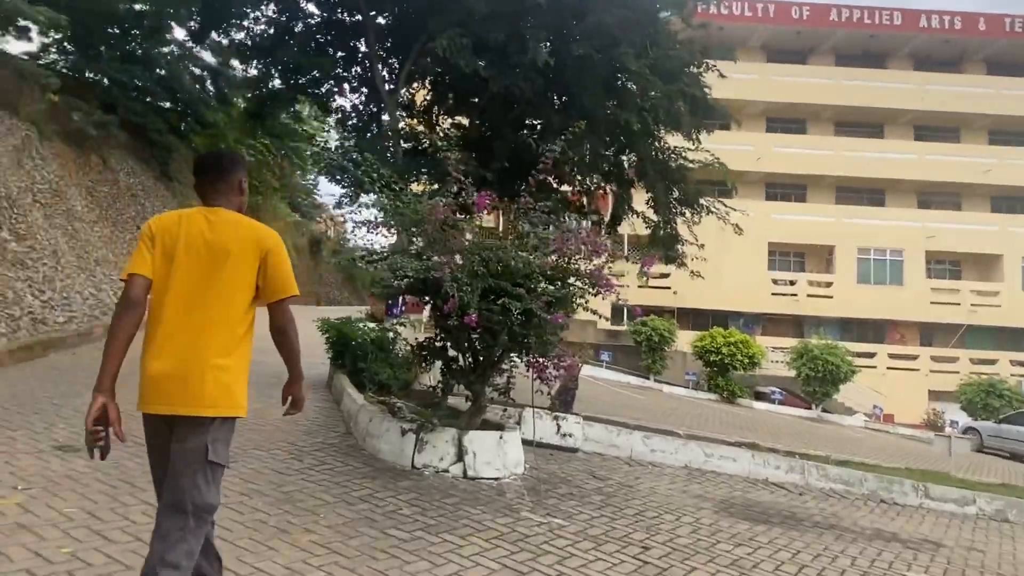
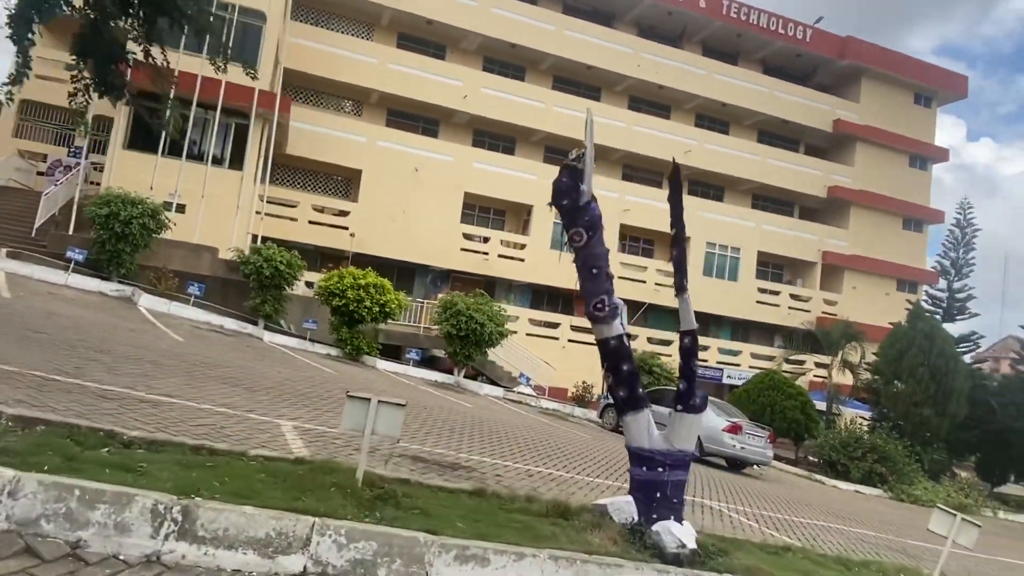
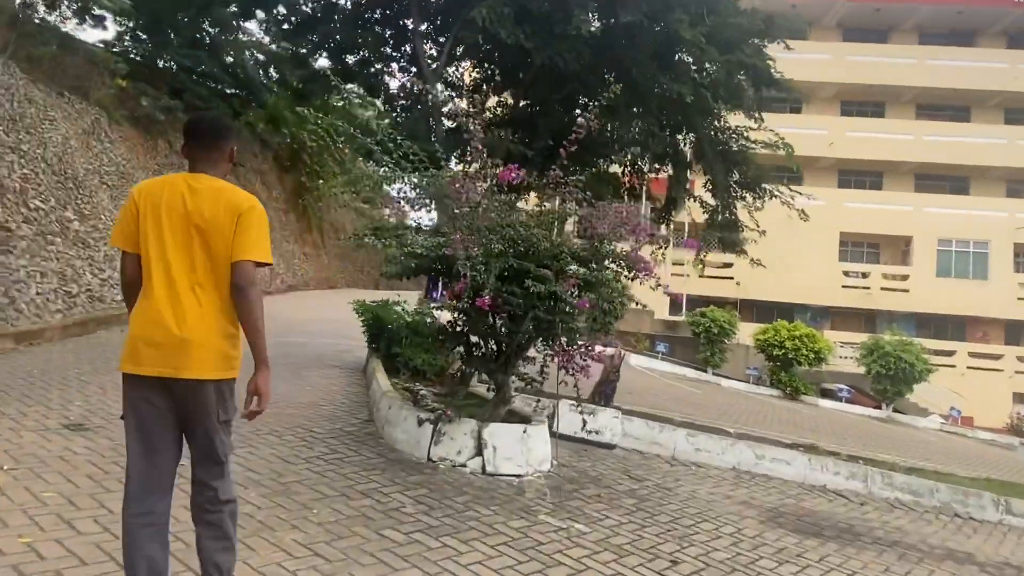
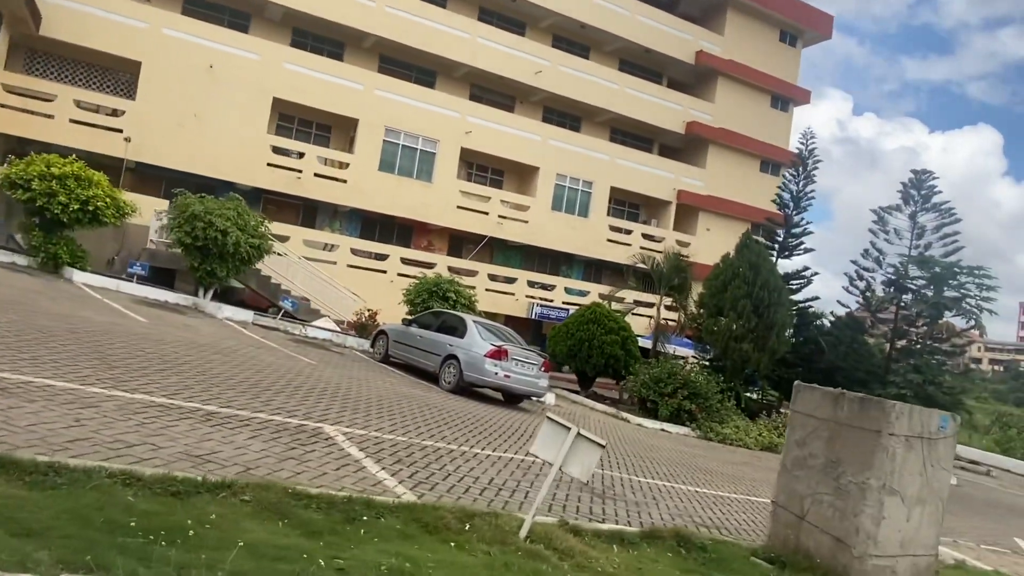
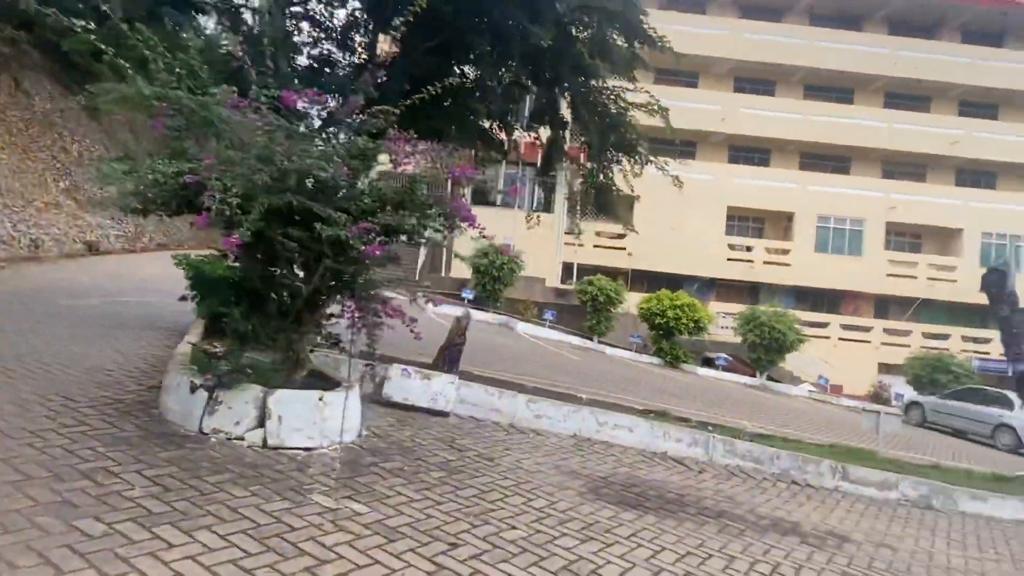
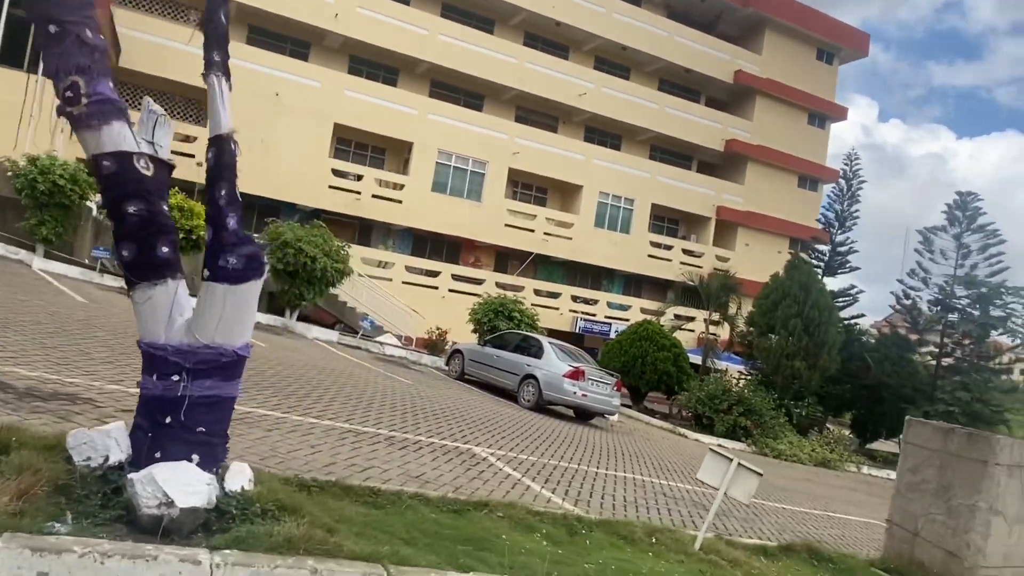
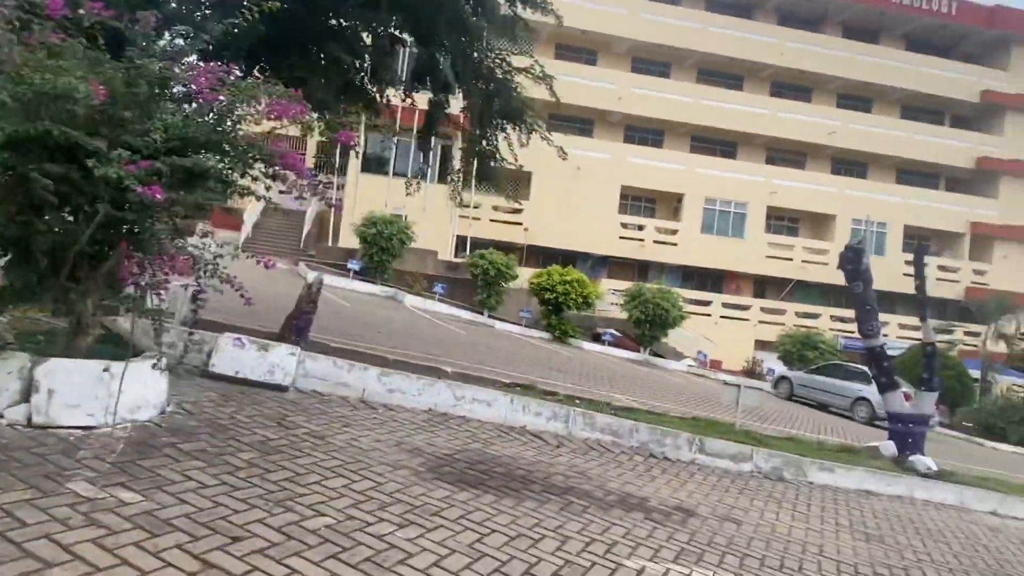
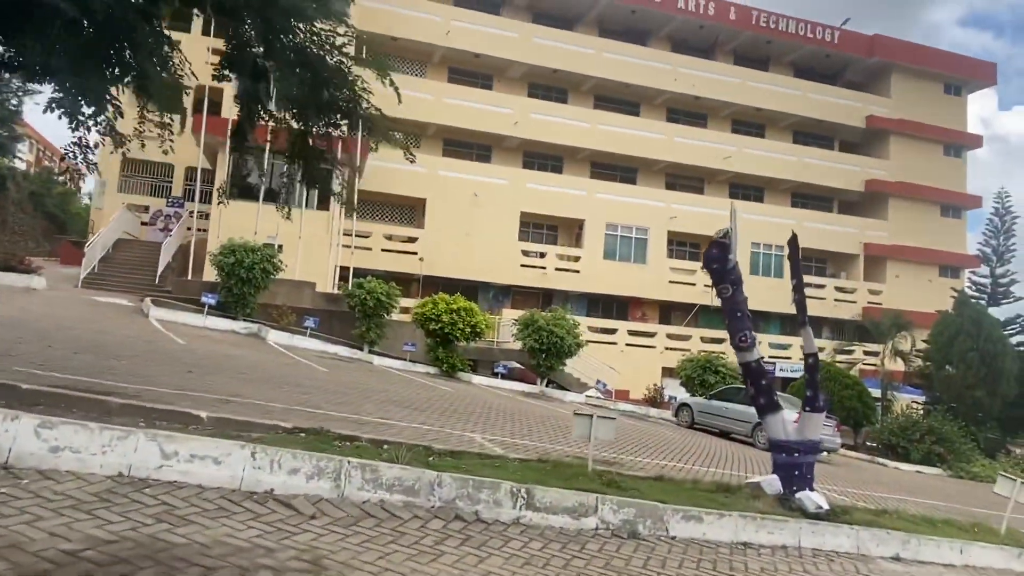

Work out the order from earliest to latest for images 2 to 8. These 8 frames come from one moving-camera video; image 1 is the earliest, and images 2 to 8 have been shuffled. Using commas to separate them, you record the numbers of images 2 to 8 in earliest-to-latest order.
3, 5, 7, 8, 2, 6, 4
